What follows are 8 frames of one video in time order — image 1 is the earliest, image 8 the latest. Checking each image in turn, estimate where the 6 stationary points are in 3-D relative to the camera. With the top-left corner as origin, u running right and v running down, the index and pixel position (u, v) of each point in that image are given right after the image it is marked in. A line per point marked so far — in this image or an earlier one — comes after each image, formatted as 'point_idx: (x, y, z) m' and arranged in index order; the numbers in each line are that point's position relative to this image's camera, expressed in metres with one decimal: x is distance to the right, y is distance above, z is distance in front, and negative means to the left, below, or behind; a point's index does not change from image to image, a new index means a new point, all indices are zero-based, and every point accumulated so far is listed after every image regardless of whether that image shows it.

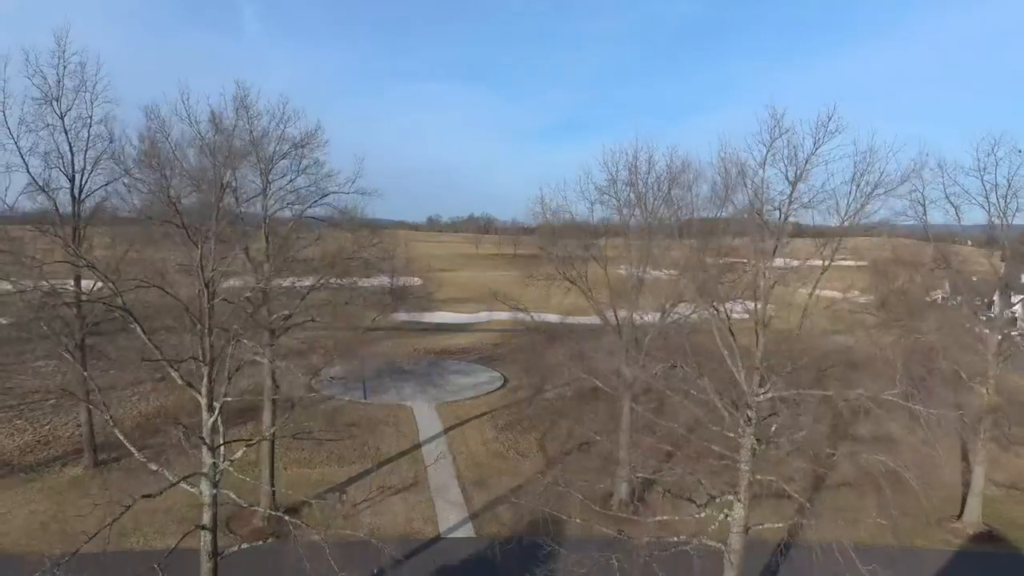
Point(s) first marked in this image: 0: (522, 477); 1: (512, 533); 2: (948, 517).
0: (+0.3, -5.5, +16.3) m
1: (0.0, -6.0, +13.7) m
2: (+12.7, -6.6, +16.0) m
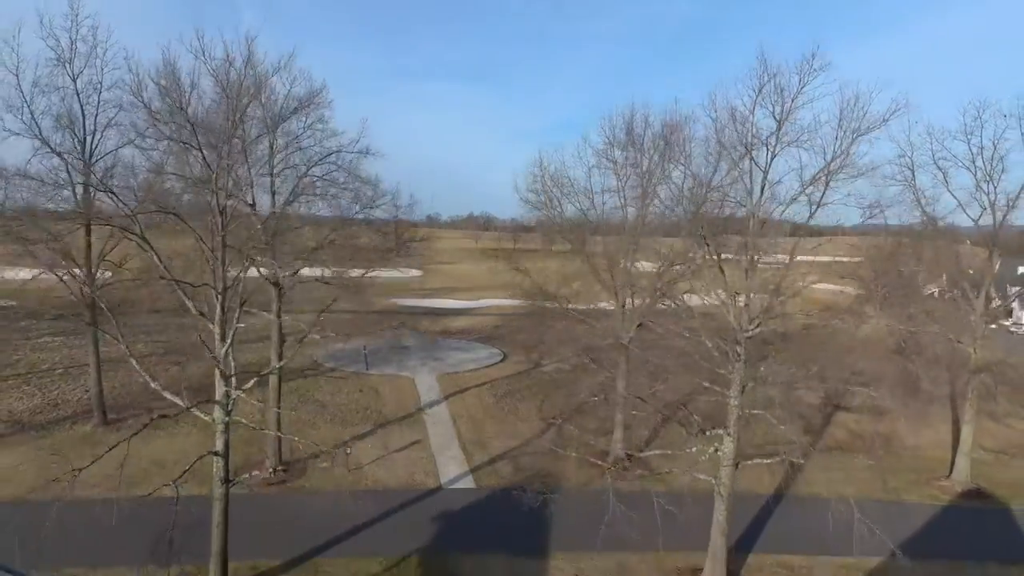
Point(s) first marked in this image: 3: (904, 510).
0: (+0.3, -4.5, +16.6) m
1: (0.0, -5.0, +14.1) m
2: (+12.6, -5.6, +16.4) m
3: (+10.2, -5.8, +14.4) m
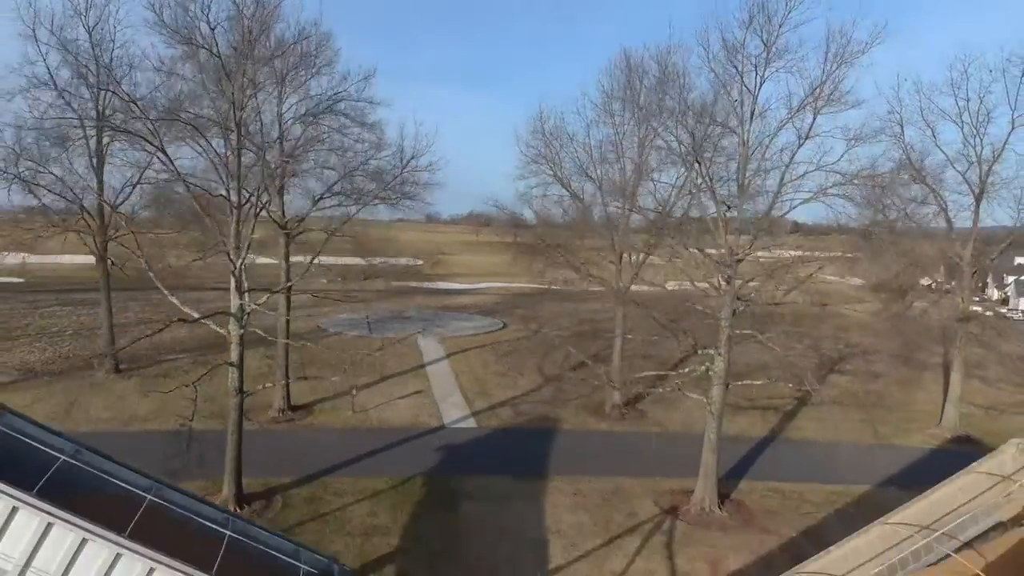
0: (+0.3, -3.1, +17.1) m
1: (0.0, -3.6, +14.5) m
2: (+12.7, -4.2, +16.9) m
3: (+10.3, -4.4, +14.9) m
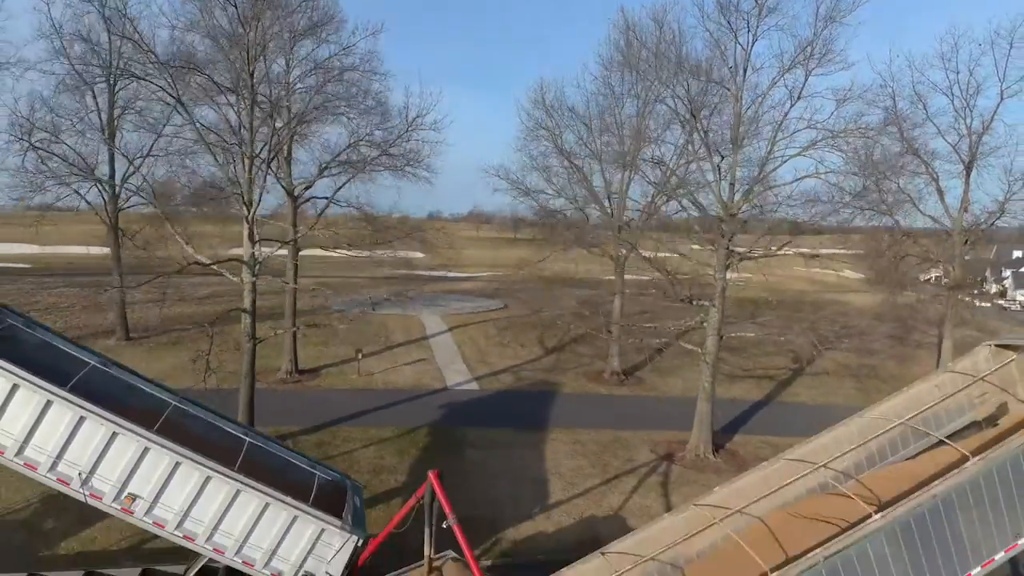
0: (+0.4, -2.2, +17.5) m
1: (+0.1, -2.7, +14.9) m
2: (+12.7, -3.3, +17.2) m
3: (+10.3, -3.5, +15.2) m
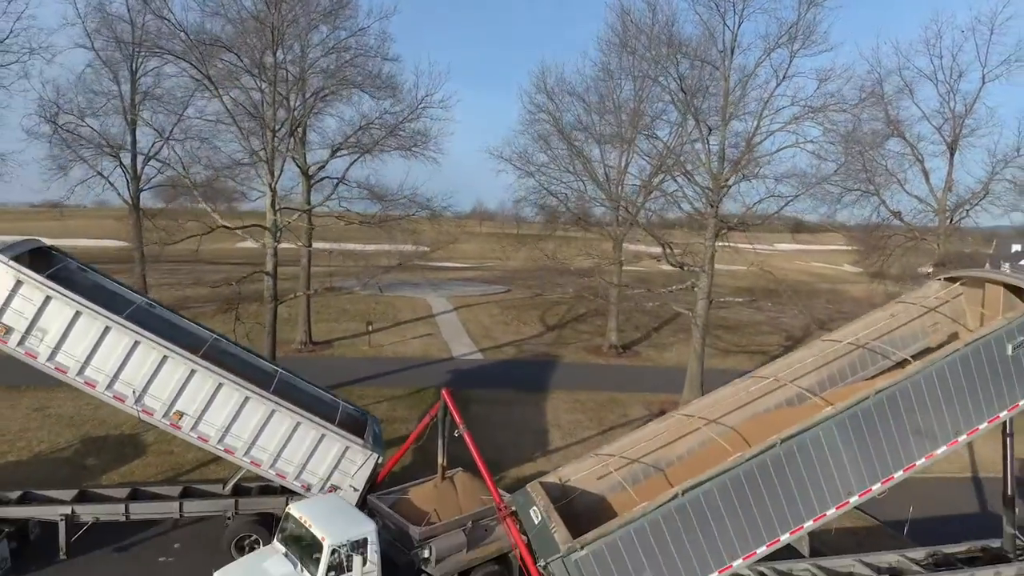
0: (+0.4, -1.5, +18.2) m
1: (+0.1, -2.0, +15.6) m
2: (+12.8, -2.6, +17.9) m
3: (+10.4, -2.8, +15.9) m
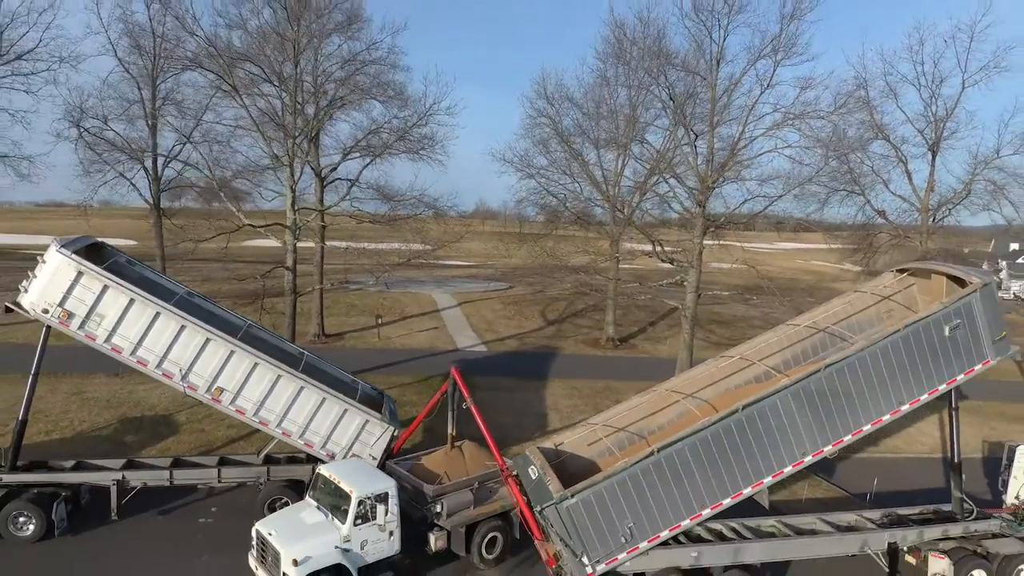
0: (+0.5, -1.4, +19.0) m
1: (+0.2, -1.9, +16.5) m
2: (+12.9, -2.5, +18.7) m
3: (+10.4, -2.7, +16.7) m
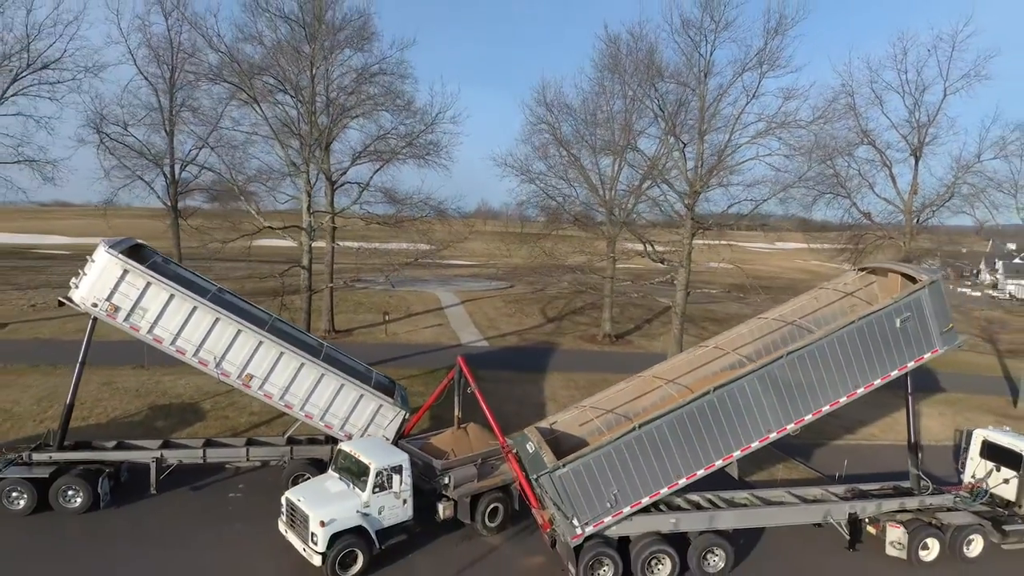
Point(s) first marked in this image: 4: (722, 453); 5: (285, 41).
0: (+0.5, -1.3, +19.9) m
1: (+0.2, -1.8, +17.3) m
2: (+12.9, -2.5, +19.5) m
3: (+10.5, -2.7, +17.5) m
4: (+2.7, -2.1, +7.1) m
5: (-6.2, +6.7, +14.9) m
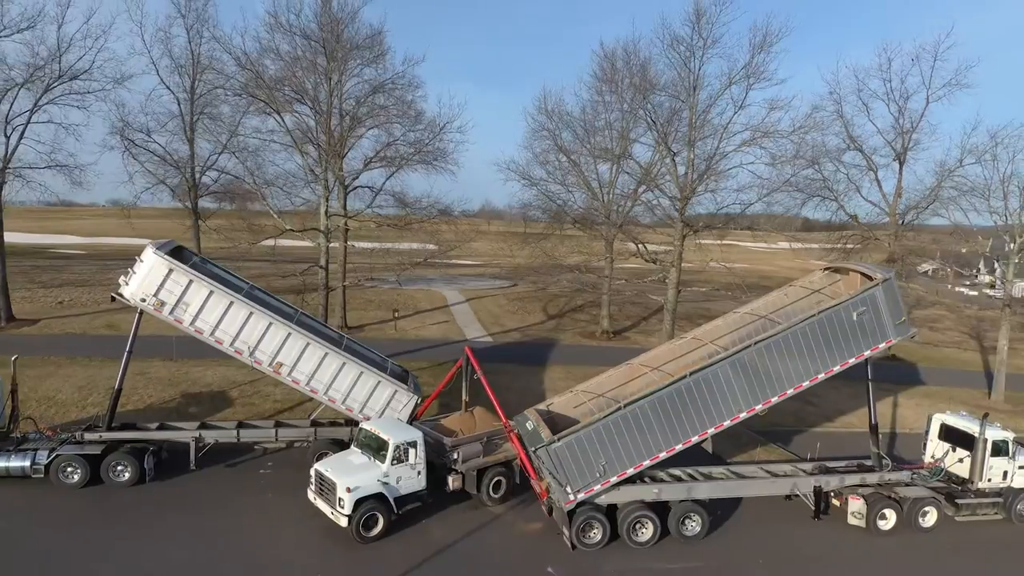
0: (+0.7, -1.3, +20.8) m
1: (+0.3, -1.8, +18.3) m
2: (+13.0, -2.4, +20.4) m
3: (+10.5, -2.6, +18.4) m
4: (+2.7, -2.1, +8.0) m
5: (-6.1, +6.8, +15.9) m
